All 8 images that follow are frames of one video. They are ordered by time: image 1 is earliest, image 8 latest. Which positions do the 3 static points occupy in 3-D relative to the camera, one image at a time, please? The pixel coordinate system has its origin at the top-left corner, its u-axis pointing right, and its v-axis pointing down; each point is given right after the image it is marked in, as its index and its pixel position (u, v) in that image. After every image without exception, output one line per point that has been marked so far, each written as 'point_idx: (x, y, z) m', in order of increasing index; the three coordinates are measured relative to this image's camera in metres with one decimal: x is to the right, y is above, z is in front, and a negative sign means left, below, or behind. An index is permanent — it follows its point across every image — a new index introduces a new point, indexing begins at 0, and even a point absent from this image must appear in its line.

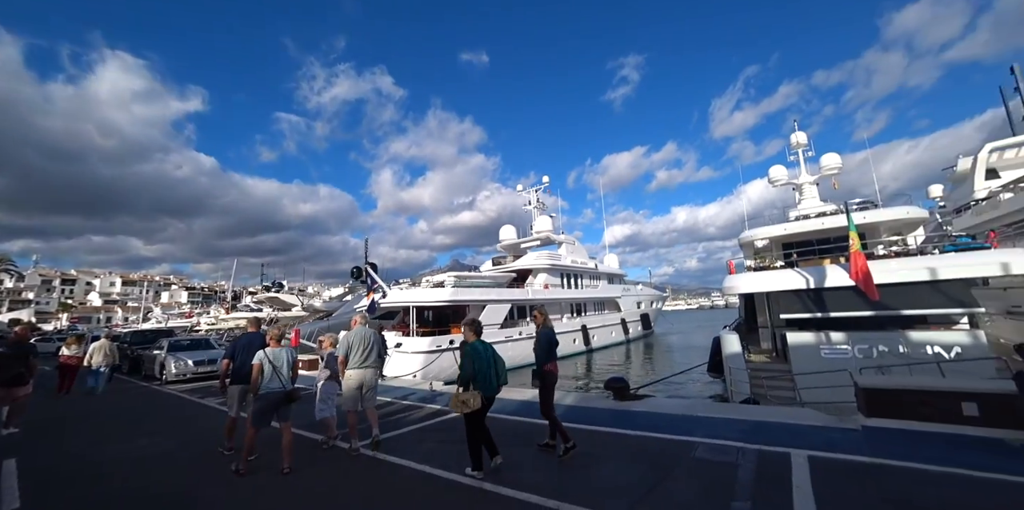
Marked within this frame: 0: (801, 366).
0: (+5.9, -2.3, +8.0) m
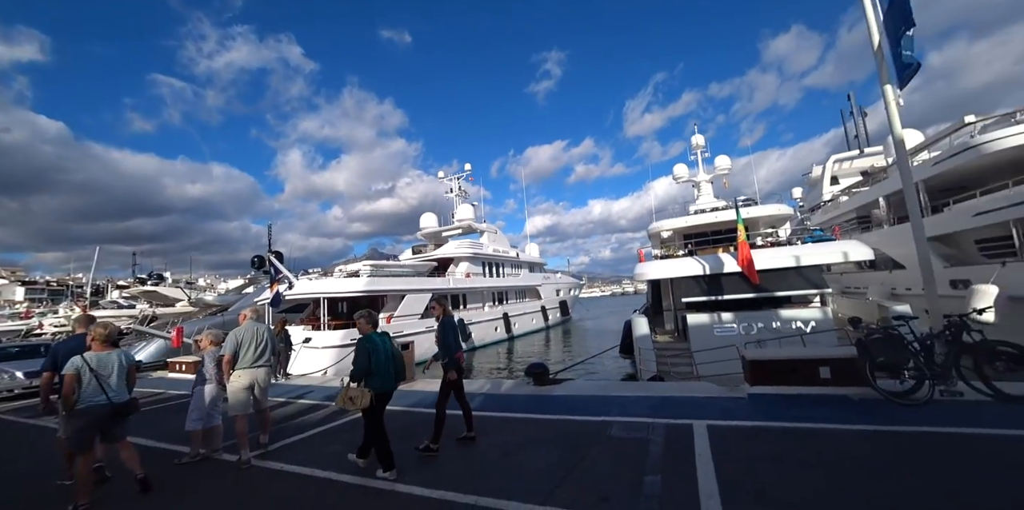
0: (+4.2, -2.1, +8.9) m
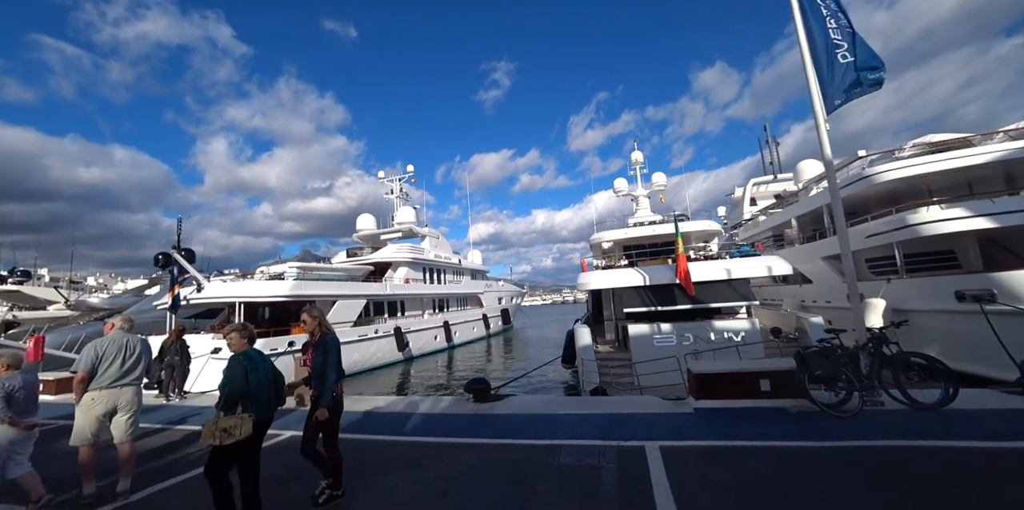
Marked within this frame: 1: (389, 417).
0: (+2.9, -2.3, +9.0) m
1: (-1.6, -2.1, +5.0) m
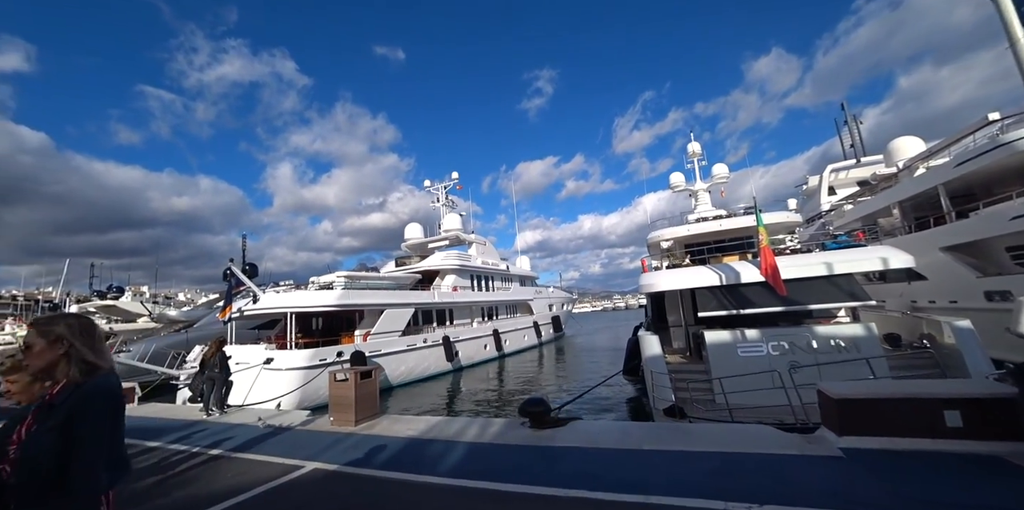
0: (+4.0, -2.2, +7.6) m
1: (-0.9, -2.1, +4.2) m
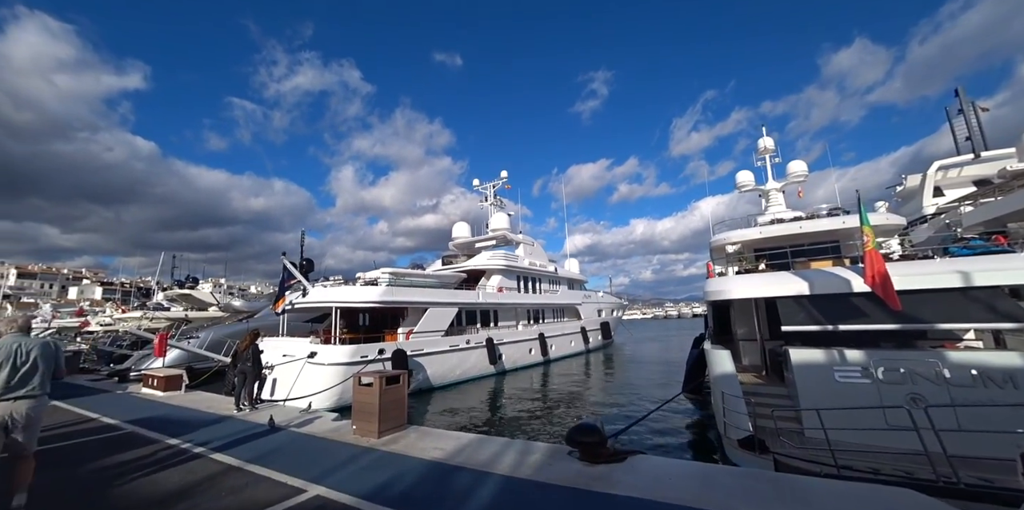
0: (+4.7, -2.2, +6.2) m
1: (-0.5, -2.0, +3.5) m
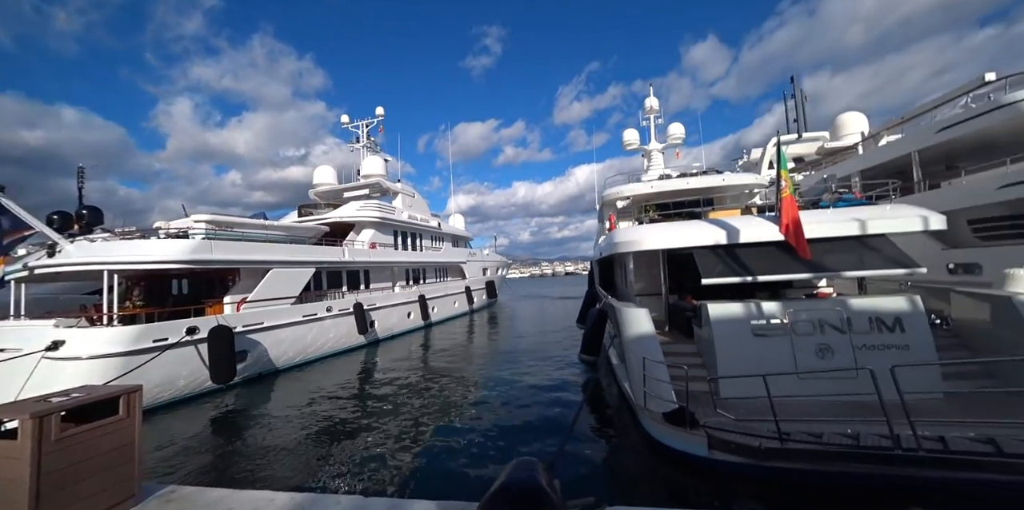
0: (+3.1, -1.4, +5.4) m
1: (-1.1, -1.4, +1.3) m
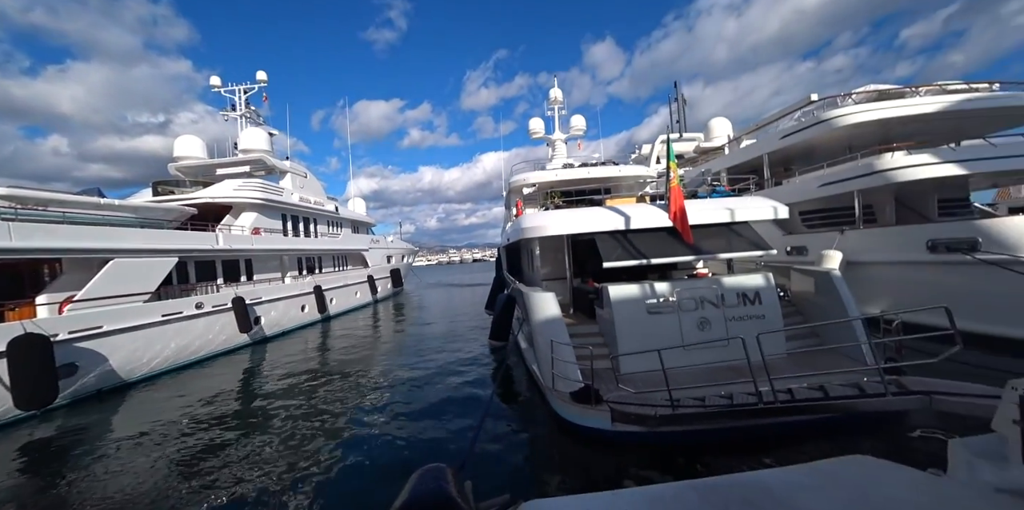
0: (+1.8, -1.2, +5.9) m
1: (-1.3, -1.4, +0.8) m
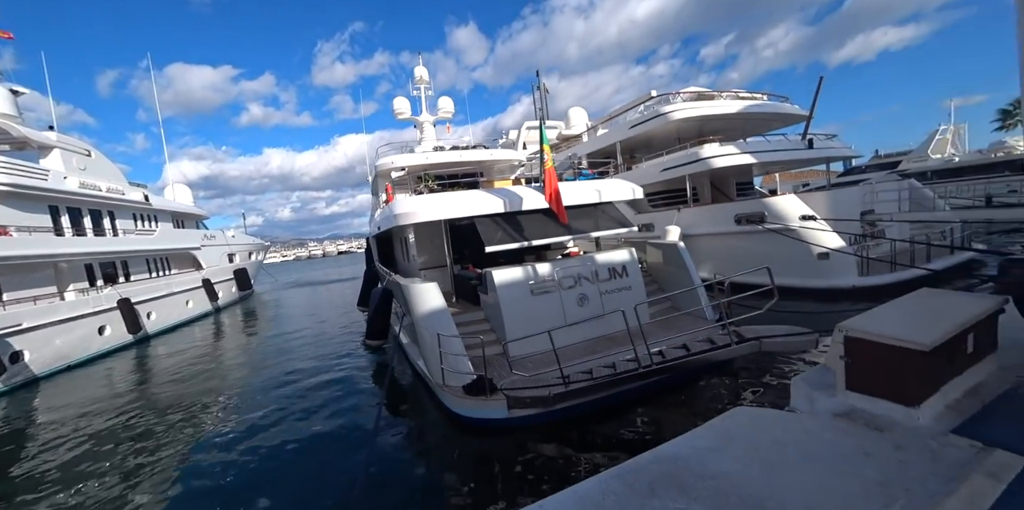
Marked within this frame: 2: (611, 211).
0: (+0.2, -0.9, +5.8) m
1: (-1.3, -1.4, +0.1) m
2: (+2.2, +1.0, +8.7) m
